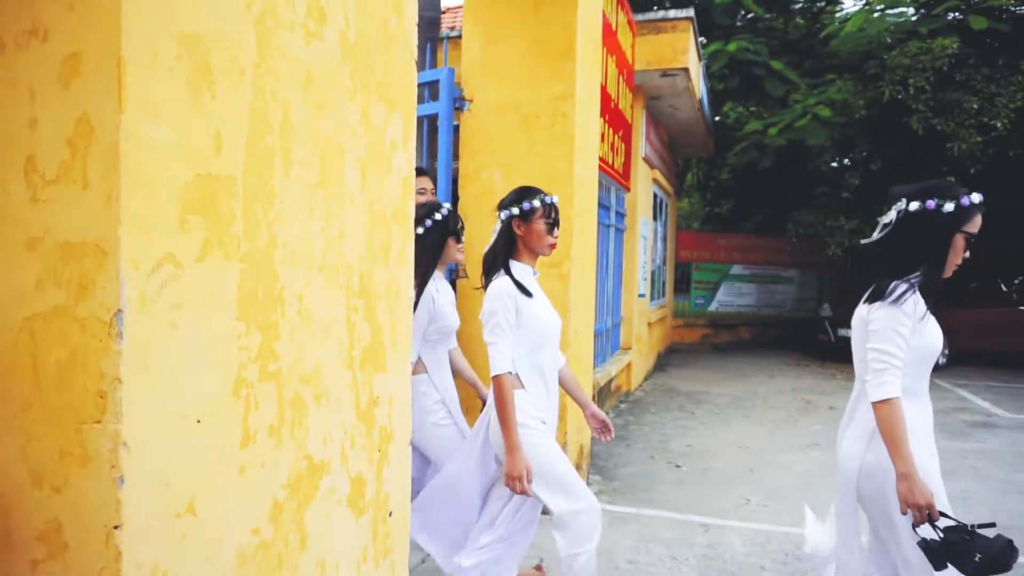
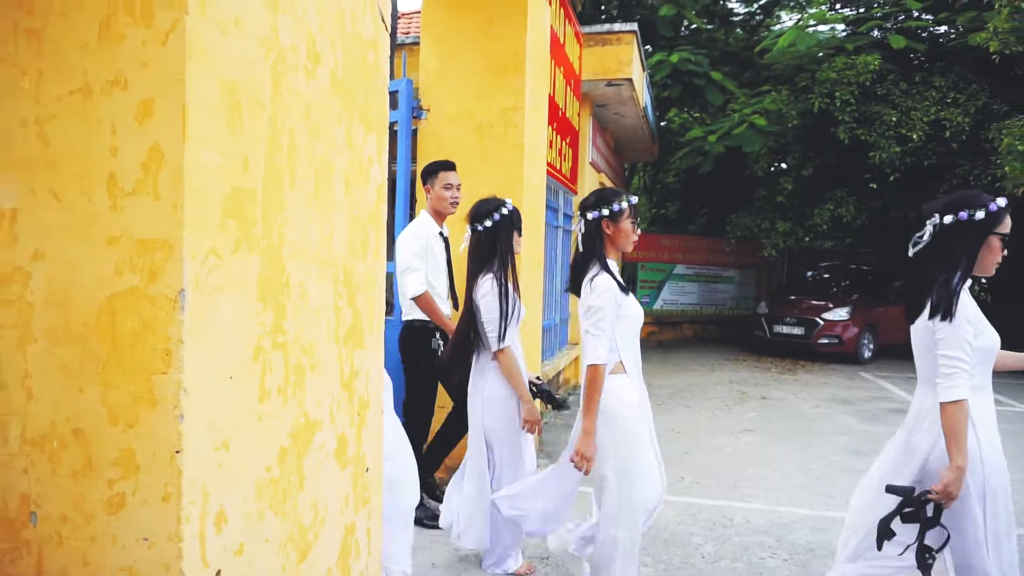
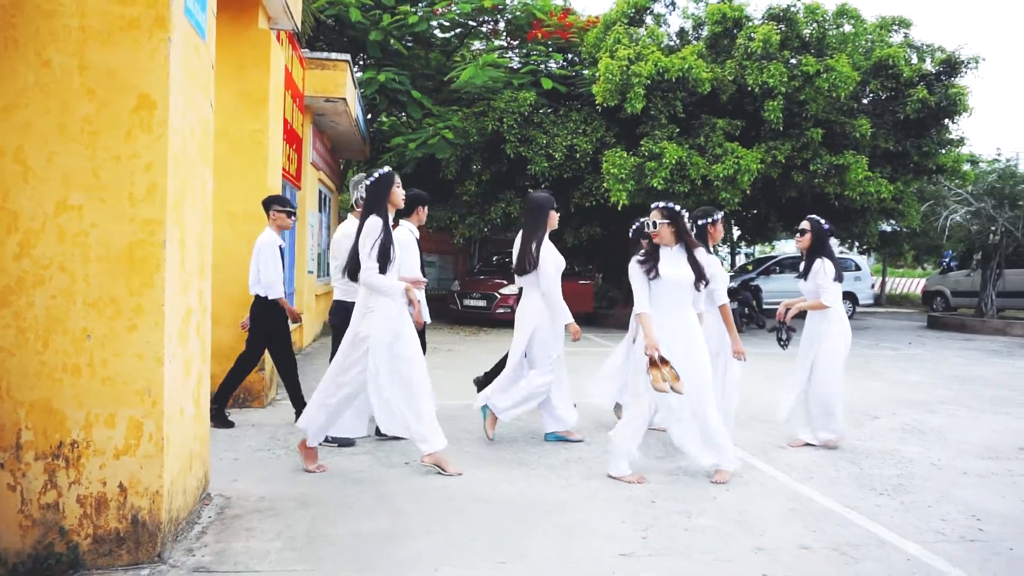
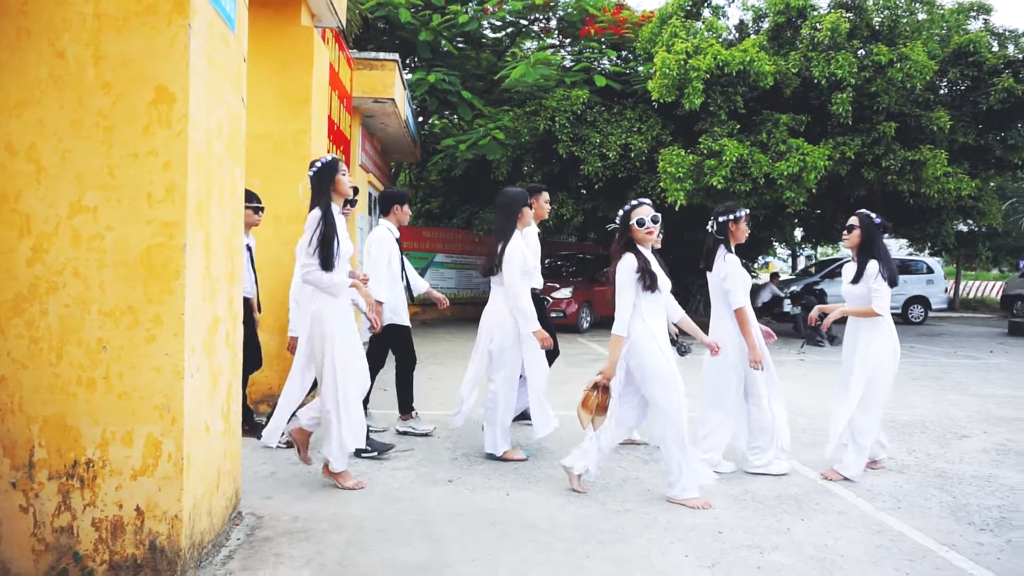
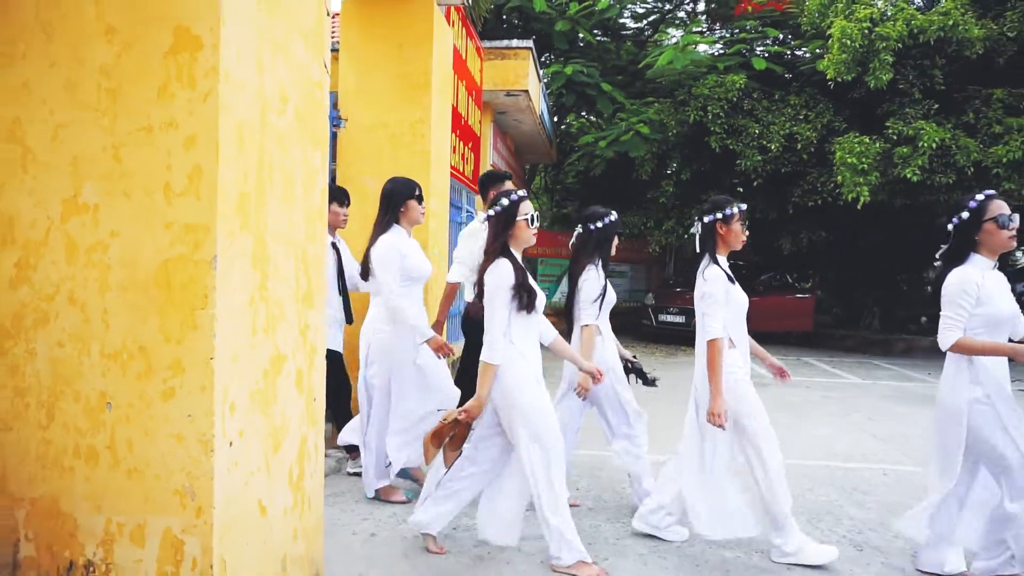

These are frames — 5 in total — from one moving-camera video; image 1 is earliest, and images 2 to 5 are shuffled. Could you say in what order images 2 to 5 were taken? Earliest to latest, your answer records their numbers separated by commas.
2, 5, 4, 3
